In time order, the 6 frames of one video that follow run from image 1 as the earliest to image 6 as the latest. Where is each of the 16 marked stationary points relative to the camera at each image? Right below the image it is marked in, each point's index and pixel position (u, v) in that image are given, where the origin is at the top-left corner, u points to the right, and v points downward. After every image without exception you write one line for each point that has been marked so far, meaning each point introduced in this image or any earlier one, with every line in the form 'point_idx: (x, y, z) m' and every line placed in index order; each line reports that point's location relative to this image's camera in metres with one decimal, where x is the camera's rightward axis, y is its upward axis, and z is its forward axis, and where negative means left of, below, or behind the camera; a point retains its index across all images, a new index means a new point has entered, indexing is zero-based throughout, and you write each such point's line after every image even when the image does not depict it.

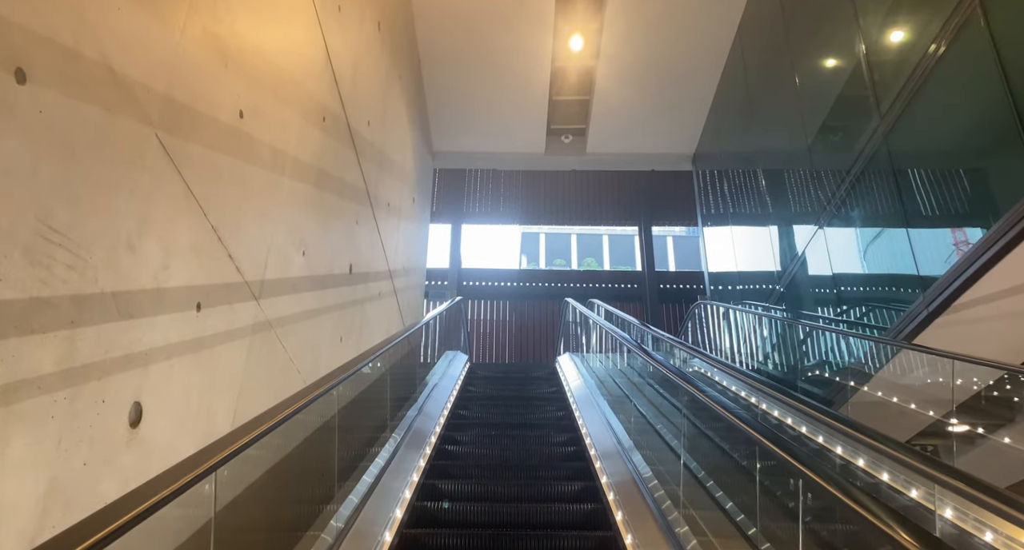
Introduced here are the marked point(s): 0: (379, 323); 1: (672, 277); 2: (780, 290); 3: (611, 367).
0: (-1.1, -0.4, +4.2) m
1: (+3.2, 0.0, +10.1) m
2: (+2.9, -0.1, +5.5) m
3: (+1.1, -1.0, +5.7) m
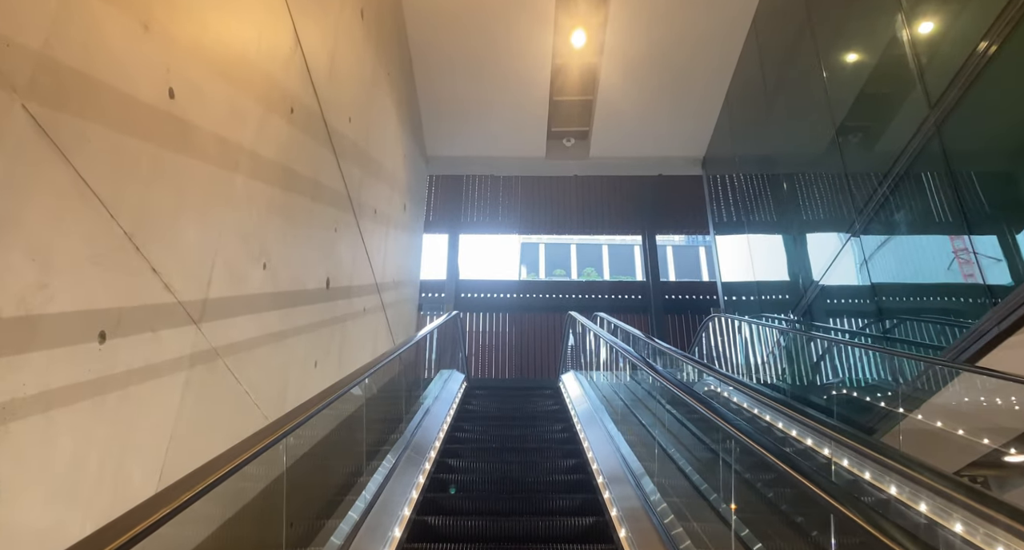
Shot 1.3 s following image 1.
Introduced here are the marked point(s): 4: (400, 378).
0: (-1.1, -0.5, +3.8) m
1: (+3.1, -0.2, +9.7) m
2: (+2.9, -0.2, +5.0) m
3: (+1.1, -1.1, +5.3) m
4: (-0.9, -0.8, +4.1) m
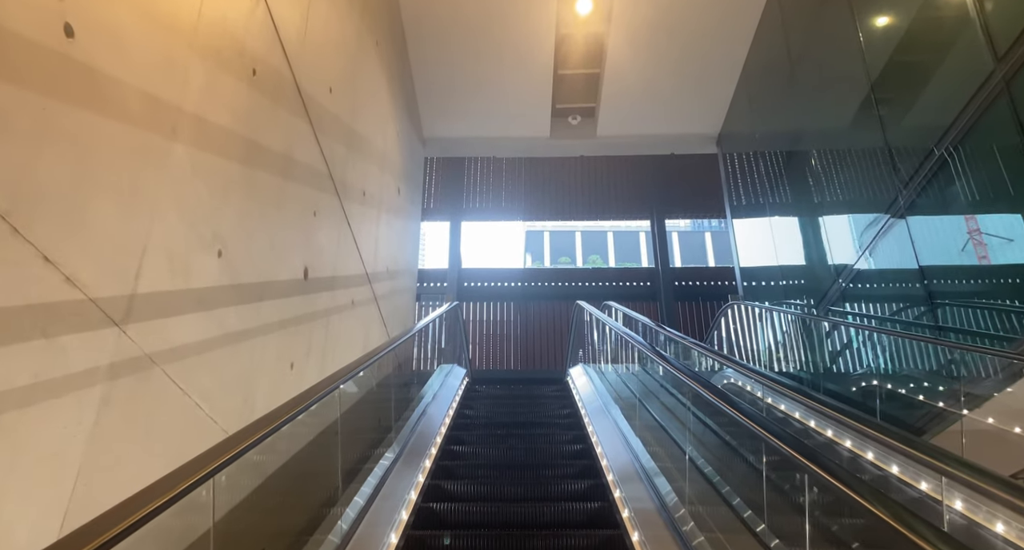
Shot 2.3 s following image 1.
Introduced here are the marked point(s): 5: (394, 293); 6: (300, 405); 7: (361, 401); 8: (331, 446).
0: (-1.1, -0.4, +3.4) m
1: (+3.2, 0.0, +9.3) m
2: (+3.0, -0.1, +4.7) m
3: (+1.1, -1.0, +4.9) m
4: (-0.9, -0.7, +3.8) m
5: (-1.1, -0.2, +4.7) m
6: (-0.8, -0.5, +2.0) m
7: (-0.9, -0.7, +2.9) m
8: (-0.9, -0.8, +2.4) m
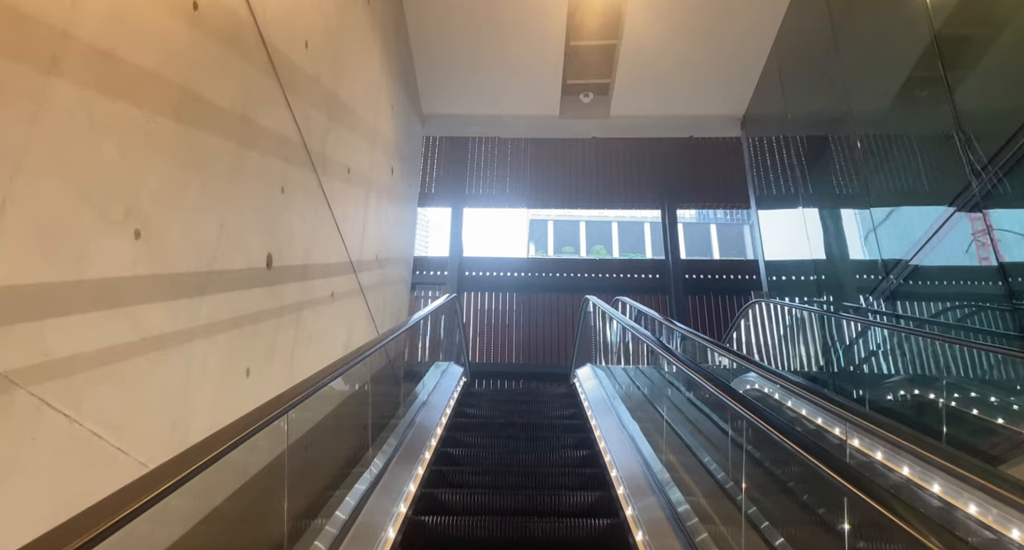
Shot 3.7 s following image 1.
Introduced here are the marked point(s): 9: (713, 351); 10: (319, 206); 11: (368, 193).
0: (-1.1, -0.4, +3.0) m
1: (+3.3, +0.2, +8.8) m
2: (+3.0, -0.1, +4.2) m
3: (+1.1, -0.9, +4.5) m
4: (-0.9, -0.7, +3.4) m
5: (-1.1, -0.1, +4.3) m
6: (-0.8, -0.5, +1.5) m
7: (-0.9, -0.7, +2.5) m
8: (-0.9, -0.8, +2.0) m
9: (+1.6, -0.6, +4.1) m
10: (-1.1, +0.4, +2.9) m
11: (-1.1, +0.6, +3.8) m
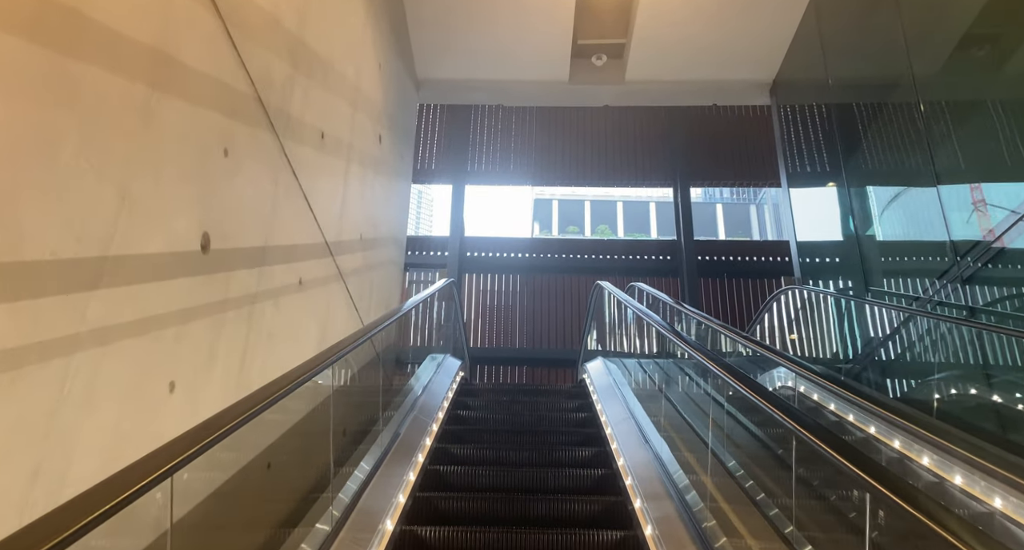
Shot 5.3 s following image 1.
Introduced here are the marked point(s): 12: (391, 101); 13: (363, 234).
0: (-1.1, -0.3, +2.5) m
1: (+3.3, +0.5, +8.3) m
2: (+3.0, +0.1, +3.7) m
3: (+1.1, -0.8, +4.0) m
4: (-0.8, -0.6, +2.9) m
5: (-1.1, +0.1, +3.8) m
6: (-0.8, -0.4, +1.1) m
7: (-0.8, -0.6, +2.1) m
8: (-0.9, -0.7, +1.6) m
9: (+1.7, -0.5, +3.7) m
10: (-1.1, +0.5, +2.4) m
11: (-1.1, +0.7, +3.3) m
12: (-1.1, +1.6, +4.6) m
13: (-1.1, +0.3, +3.7) m
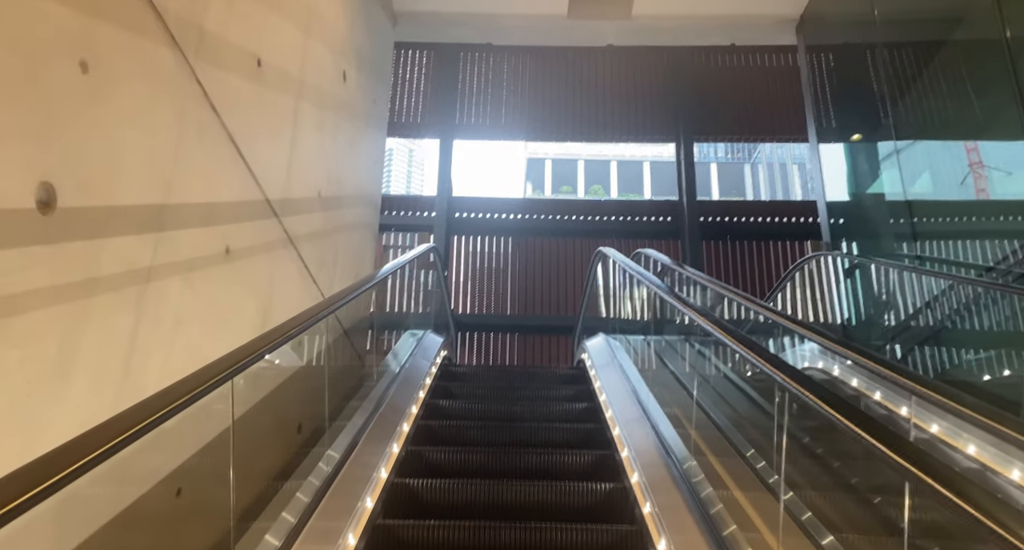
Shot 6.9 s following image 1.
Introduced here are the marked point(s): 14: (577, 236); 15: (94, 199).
0: (-1.1, -0.1, +2.0) m
1: (+3.2, +1.0, +7.8) m
2: (+3.0, +0.3, +3.2) m
3: (+1.1, -0.5, +3.5) m
4: (-0.9, -0.4, +2.4) m
5: (-1.1, +0.3, +3.2) m
6: (-0.8, -0.4, +0.5) m
7: (-0.9, -0.5, +1.5) m
8: (-0.9, -0.7, +1.1) m
9: (+1.6, -0.3, +3.2) m
10: (-1.1, +0.6, +1.8) m
11: (-1.1, +0.9, +2.7) m
12: (-1.1, +1.8, +3.9) m
13: (-1.1, +0.5, +3.1) m
14: (+1.0, +0.6, +7.9) m
15: (-1.1, +0.2, +1.4) m
